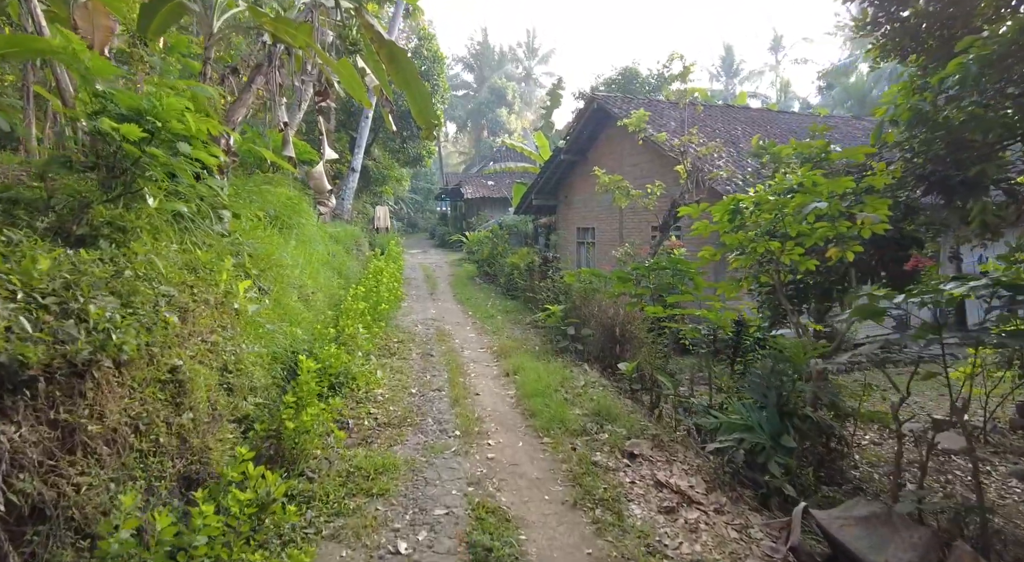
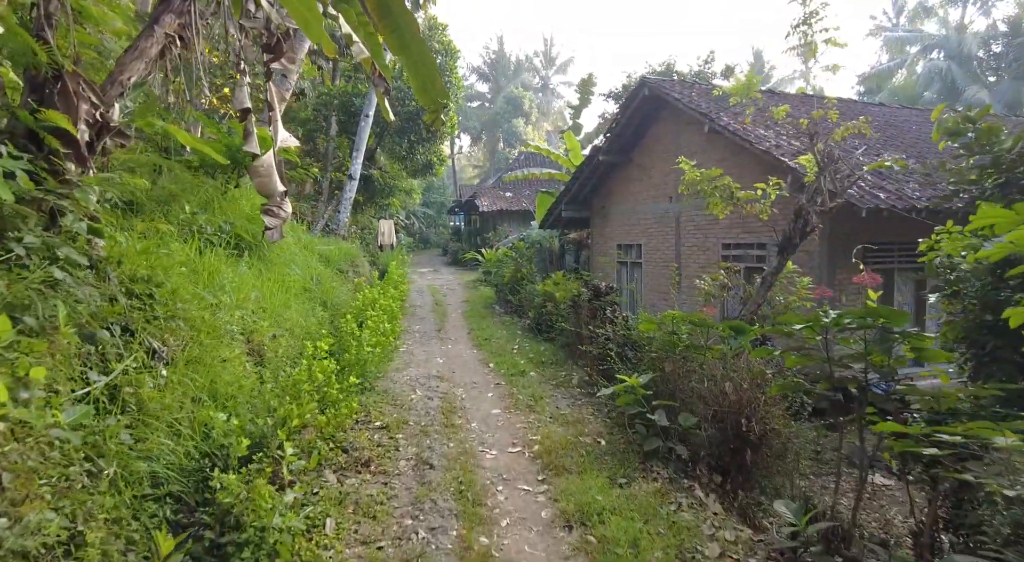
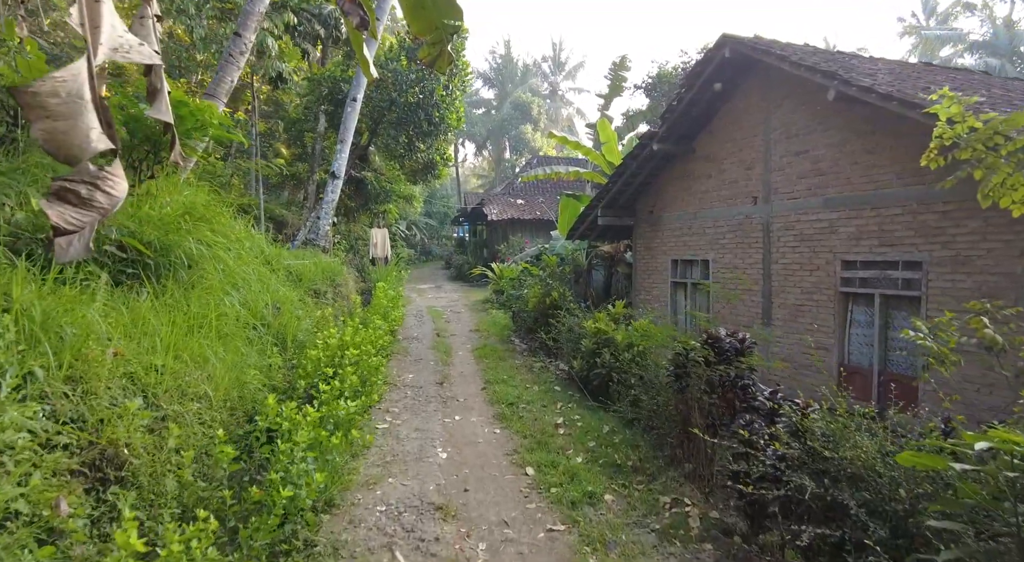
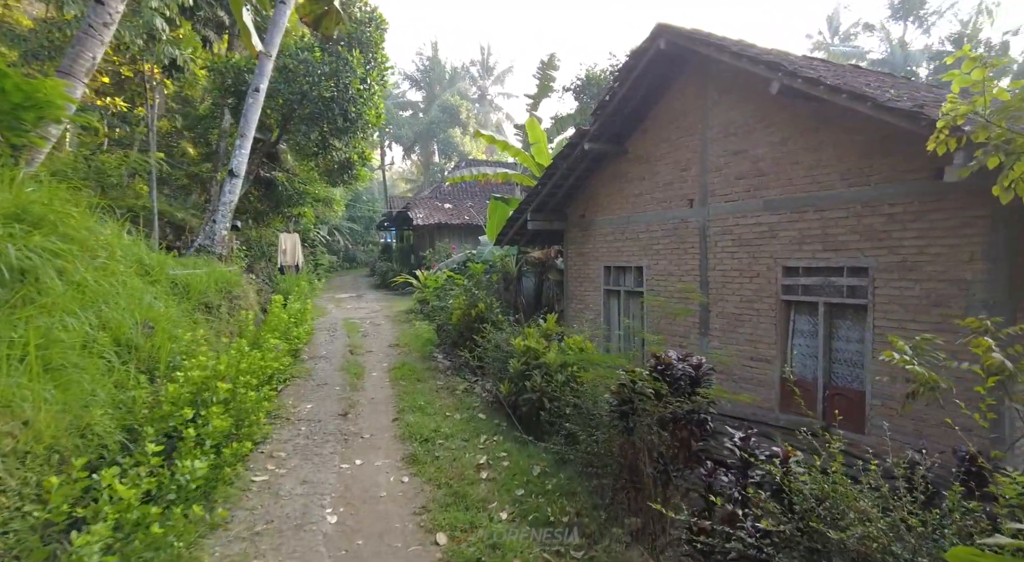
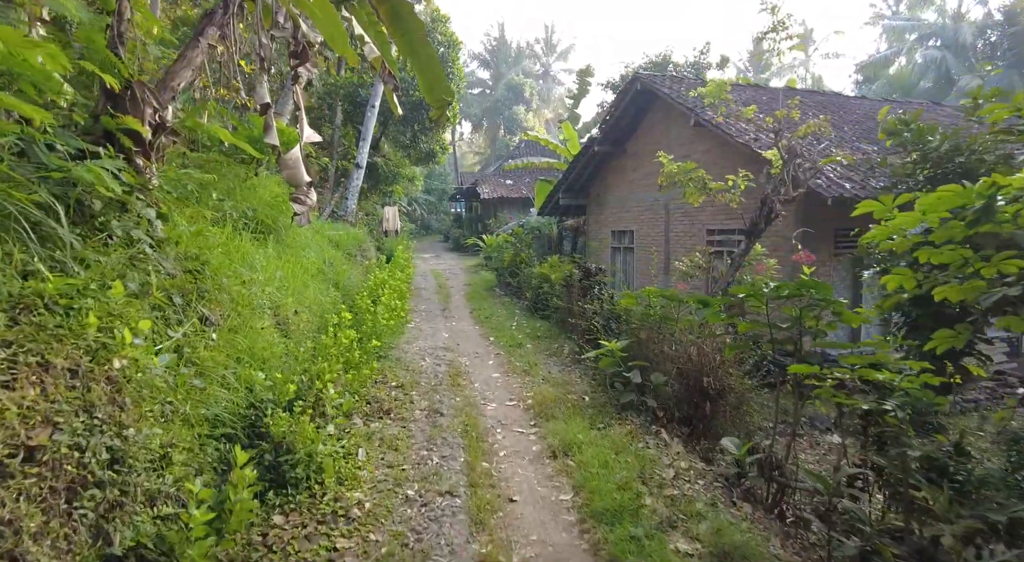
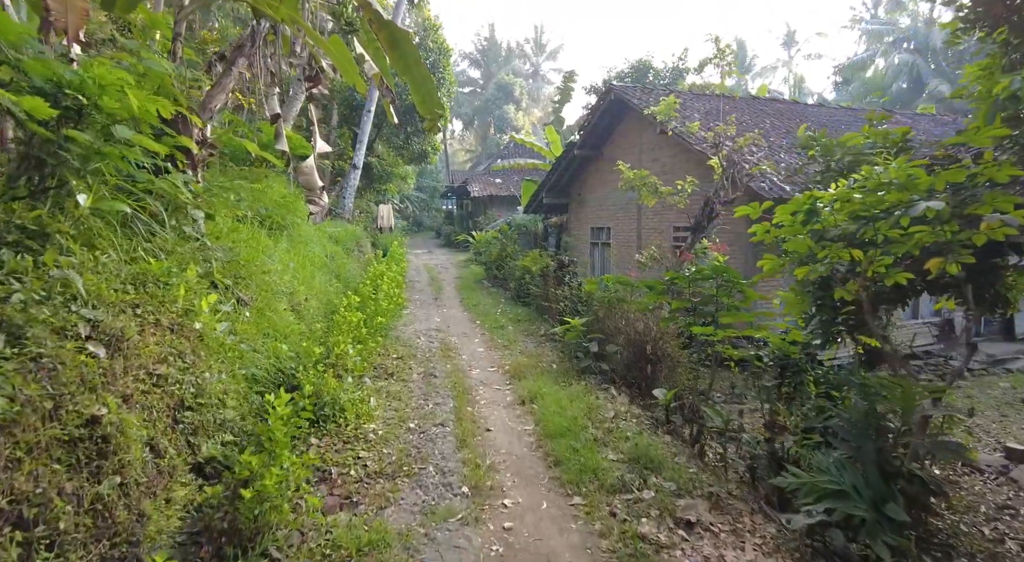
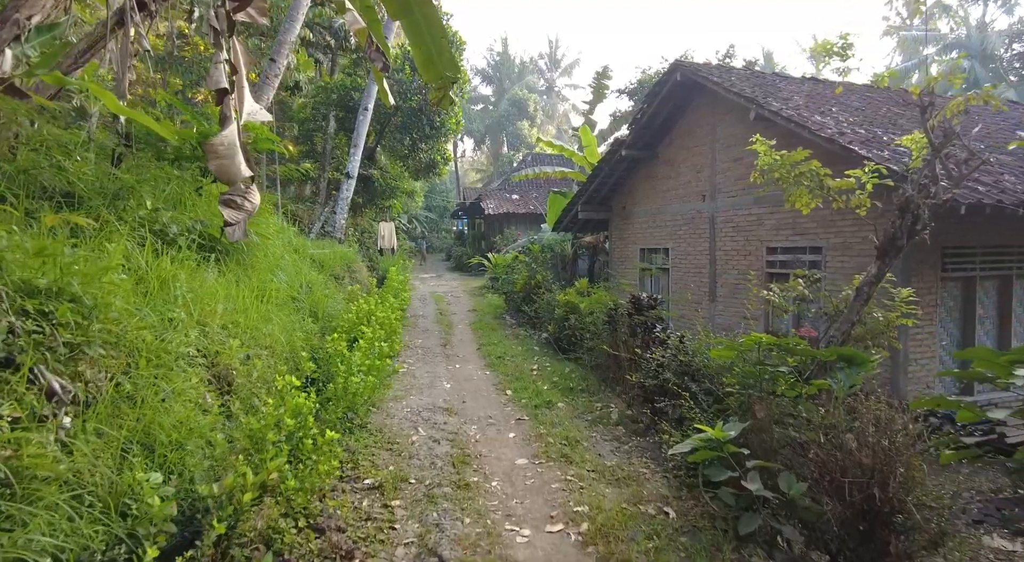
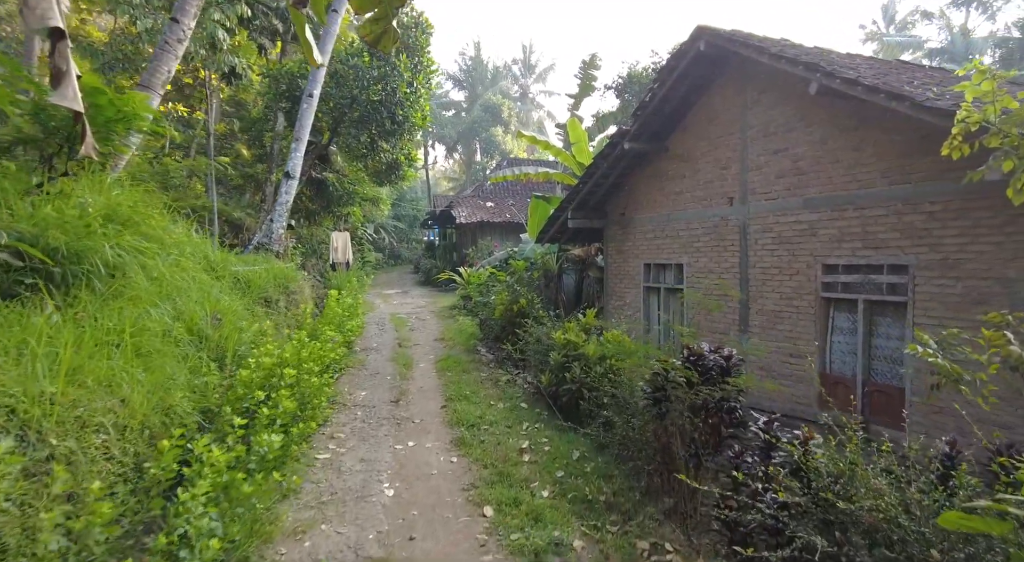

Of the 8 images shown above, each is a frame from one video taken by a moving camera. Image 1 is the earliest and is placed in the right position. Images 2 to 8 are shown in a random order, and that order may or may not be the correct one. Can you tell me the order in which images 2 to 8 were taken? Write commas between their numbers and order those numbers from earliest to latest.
6, 5, 2, 7, 3, 8, 4
